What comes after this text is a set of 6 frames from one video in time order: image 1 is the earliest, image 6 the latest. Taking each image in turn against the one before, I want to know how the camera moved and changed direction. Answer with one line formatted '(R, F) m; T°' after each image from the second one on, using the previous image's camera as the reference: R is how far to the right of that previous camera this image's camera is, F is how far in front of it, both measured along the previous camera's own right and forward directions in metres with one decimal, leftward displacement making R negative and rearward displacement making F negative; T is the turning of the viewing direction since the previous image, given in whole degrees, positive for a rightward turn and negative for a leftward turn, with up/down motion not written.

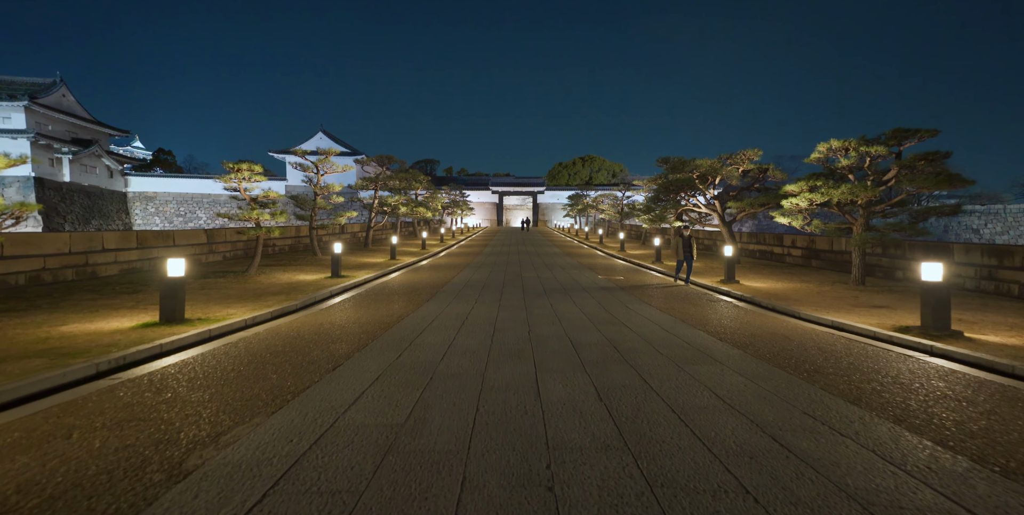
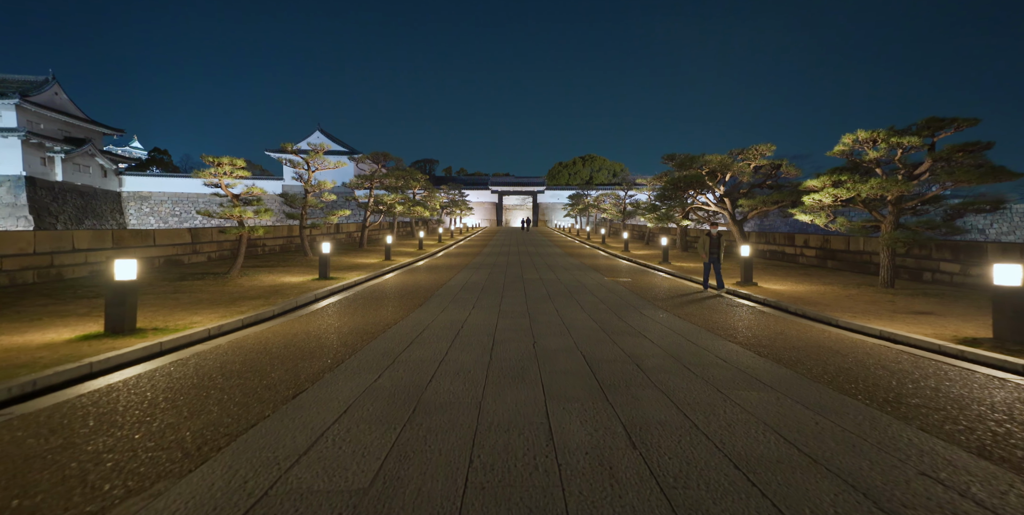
(0.0, +0.9) m; 0°
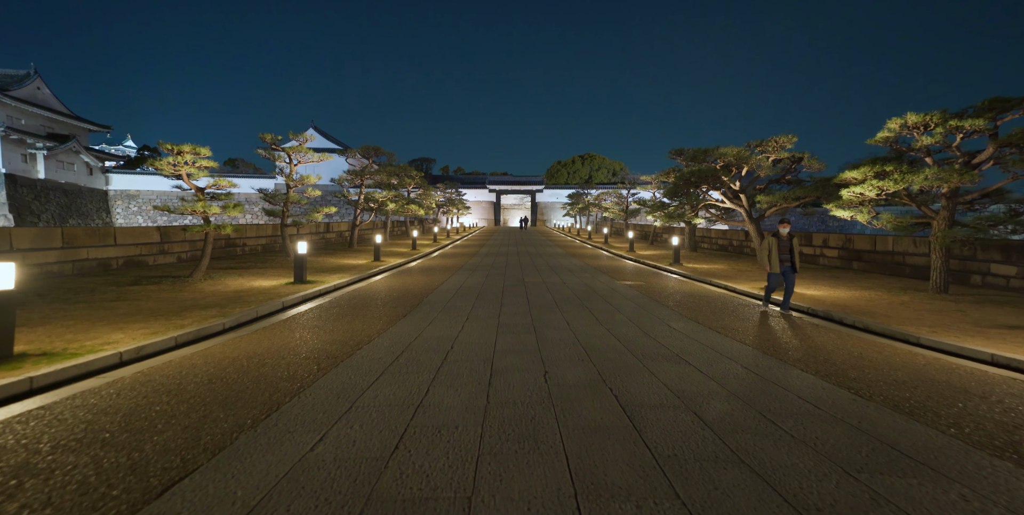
(-0.1, +1.4) m; 0°
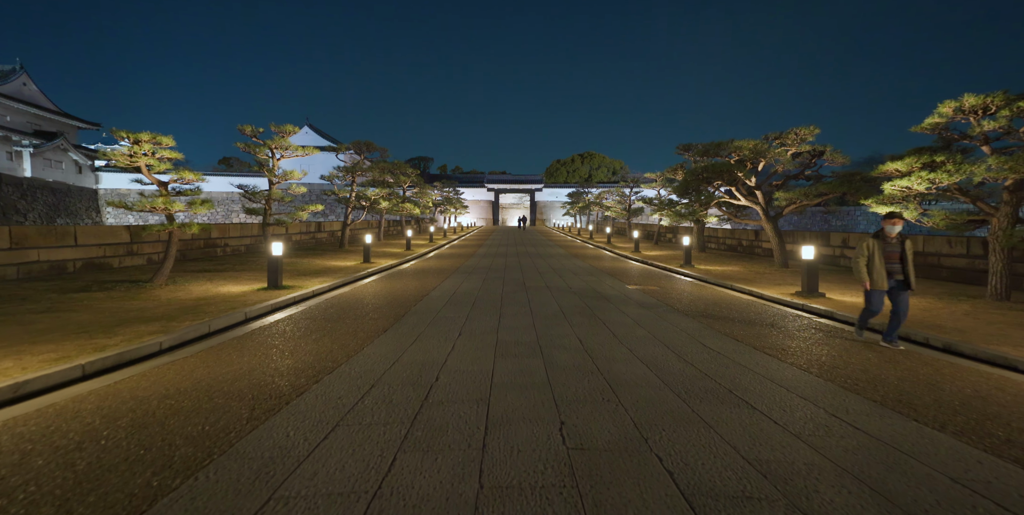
(0.0, +1.2) m; 0°
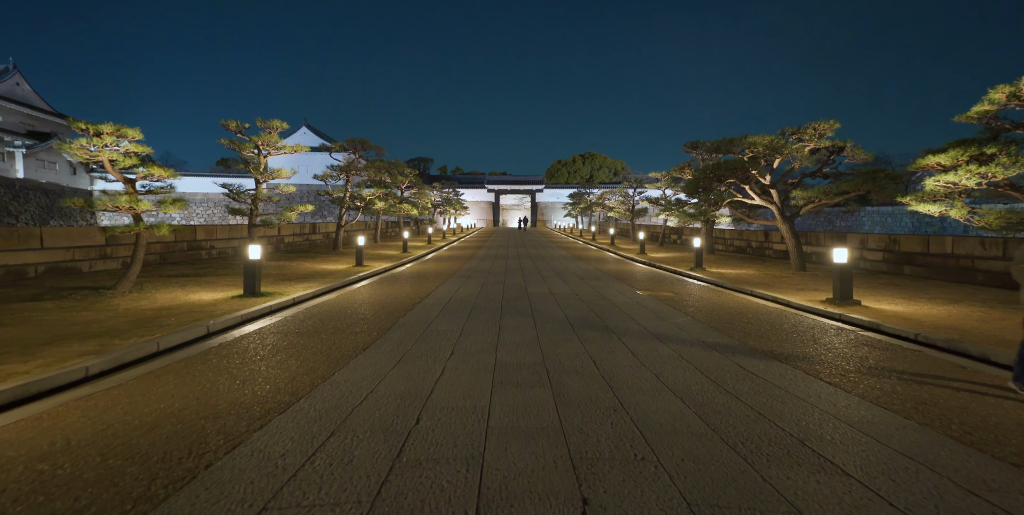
(0.0, +0.9) m; 0°
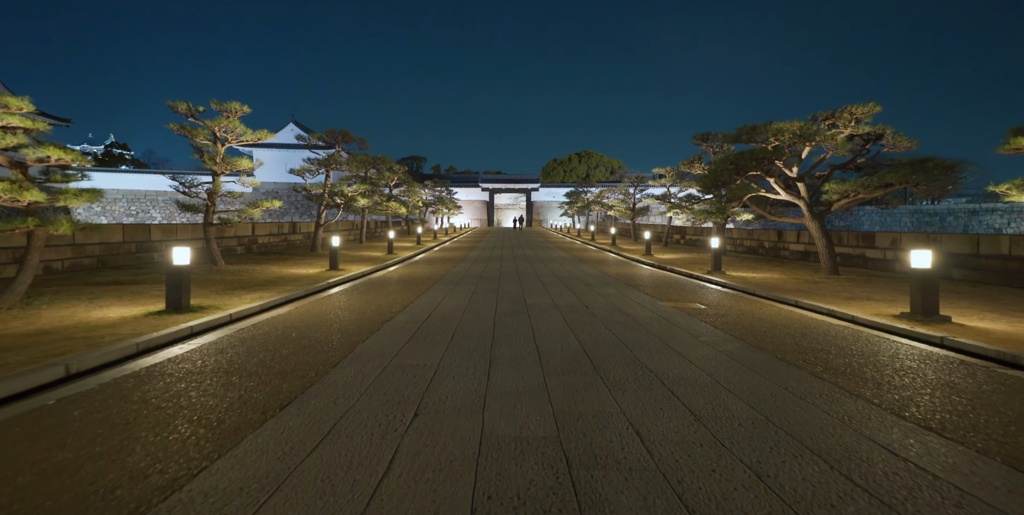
(0.0, +1.9) m; +1°
